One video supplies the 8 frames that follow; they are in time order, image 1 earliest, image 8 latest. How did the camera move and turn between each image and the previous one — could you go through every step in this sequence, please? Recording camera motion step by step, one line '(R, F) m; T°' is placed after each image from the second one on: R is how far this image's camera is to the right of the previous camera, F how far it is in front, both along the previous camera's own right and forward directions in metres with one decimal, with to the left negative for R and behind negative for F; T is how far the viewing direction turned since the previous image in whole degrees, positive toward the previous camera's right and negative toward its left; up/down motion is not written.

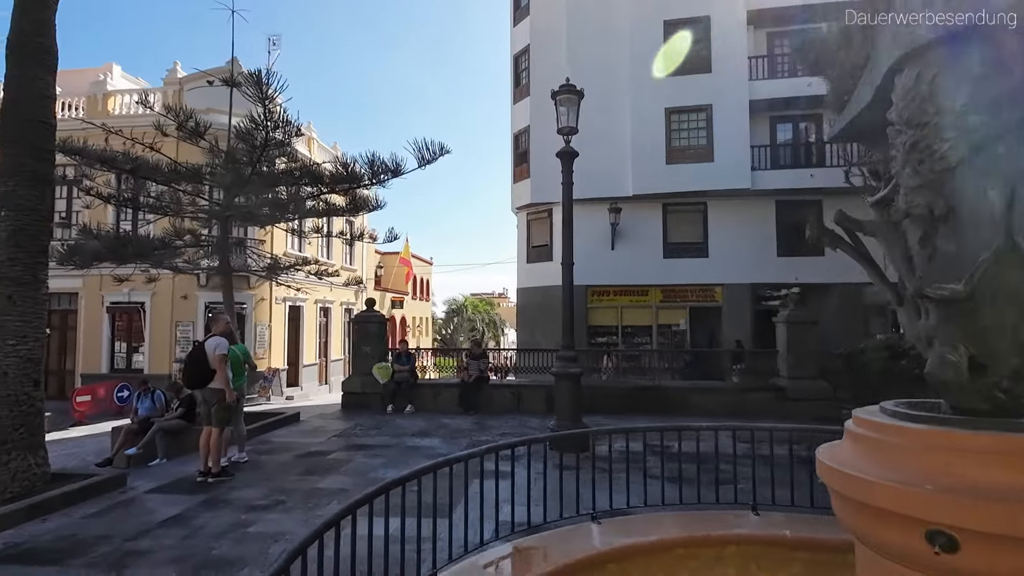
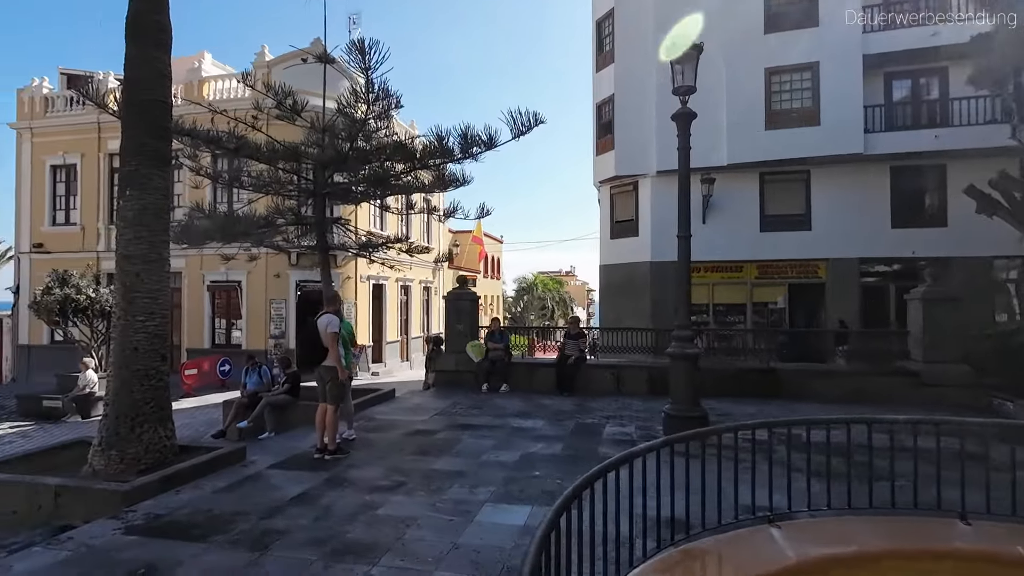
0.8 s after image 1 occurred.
(-0.6, +0.4) m; -7°
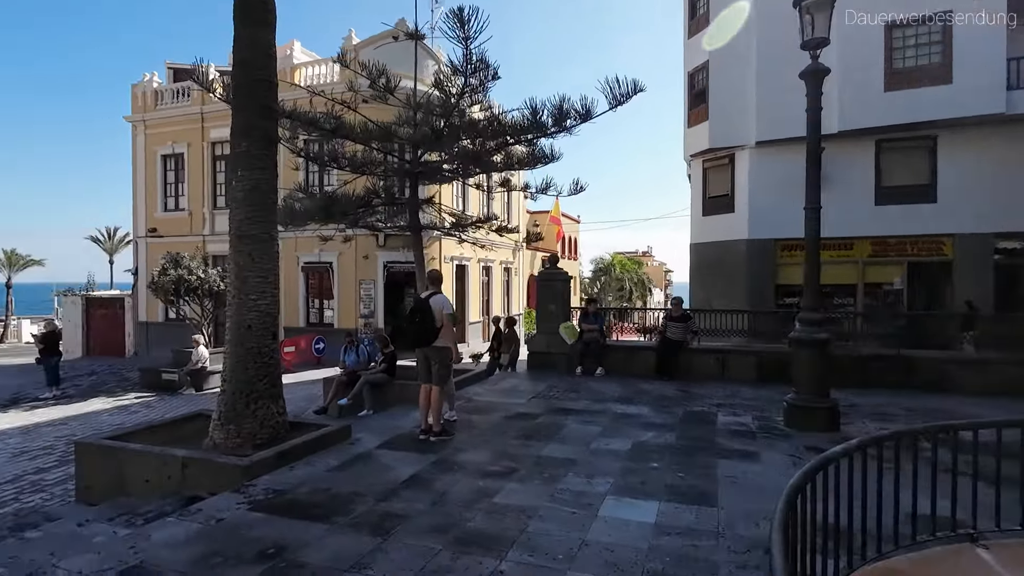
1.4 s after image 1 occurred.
(-0.4, +0.3) m; -7°
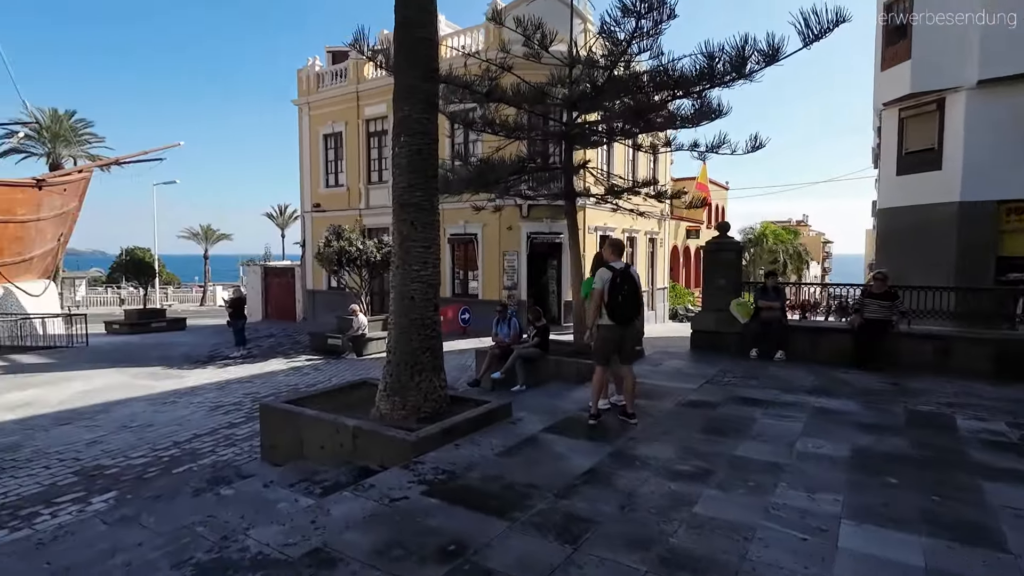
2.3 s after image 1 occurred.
(-0.5, +0.6) m; -13°
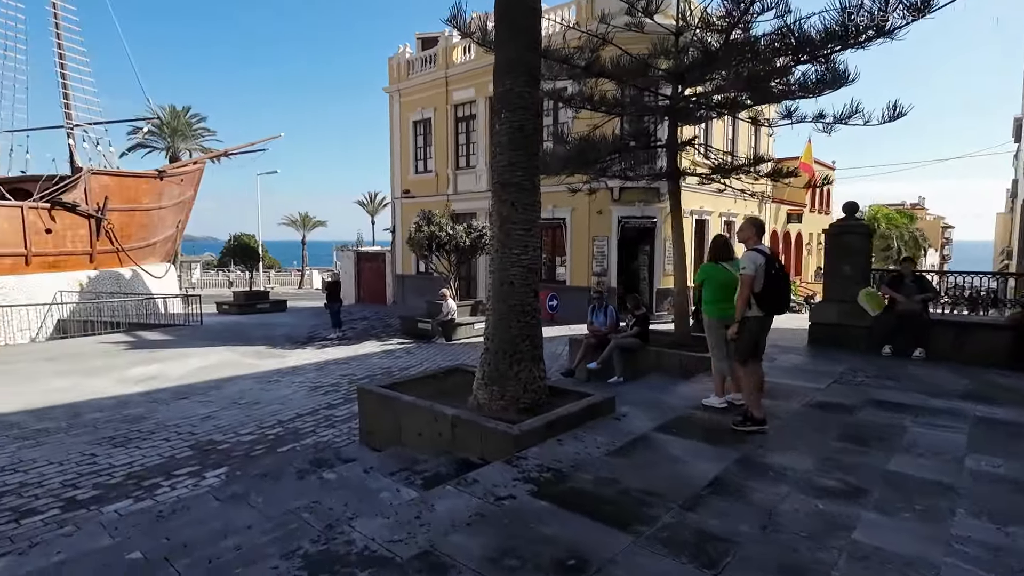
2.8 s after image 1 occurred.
(-0.2, +0.3) m; -8°
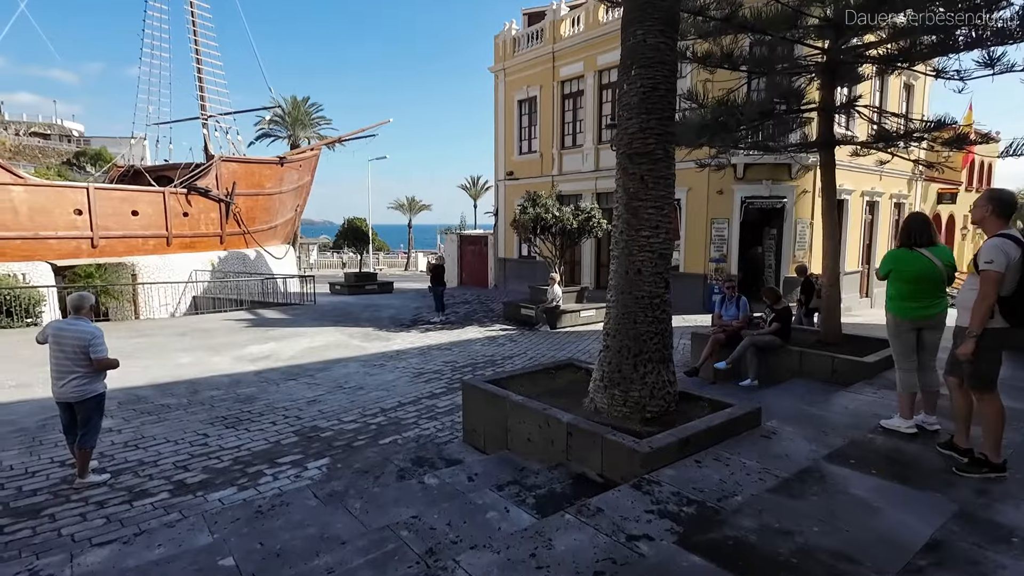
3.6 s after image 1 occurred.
(-0.2, +0.7) m; -10°
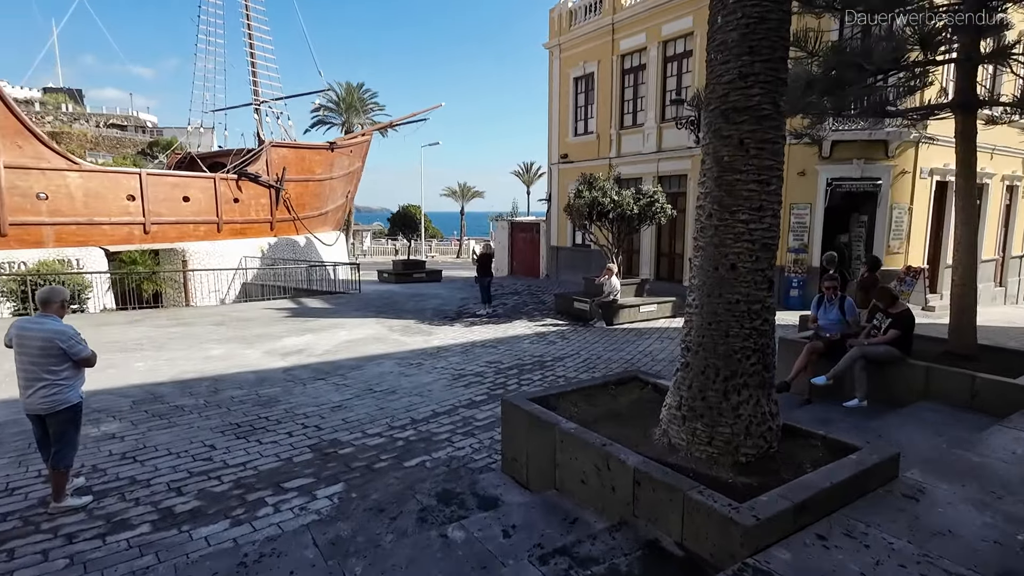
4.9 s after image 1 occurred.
(0.0, +1.1) m; -5°
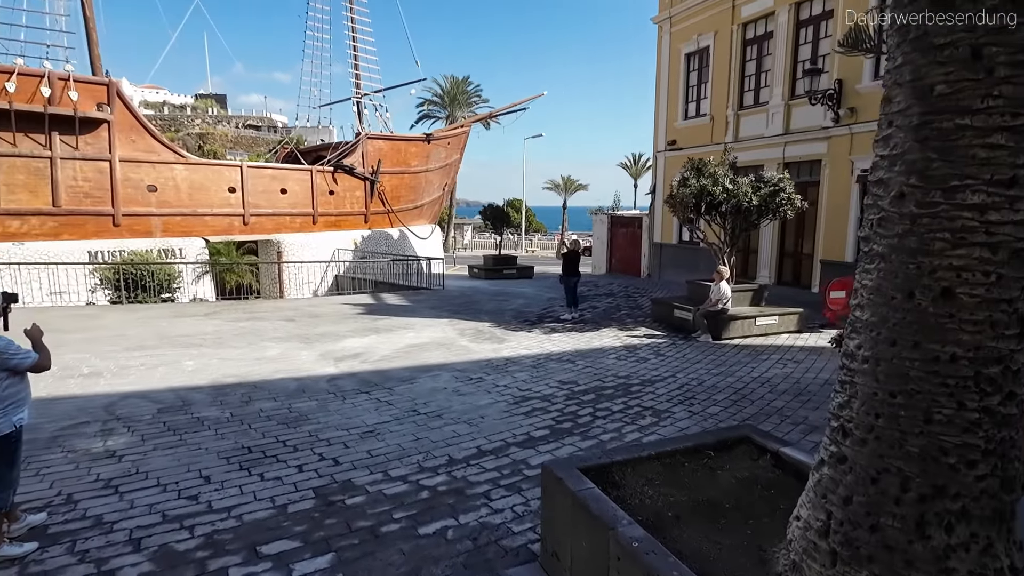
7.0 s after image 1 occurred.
(+0.3, +1.5) m; -11°
